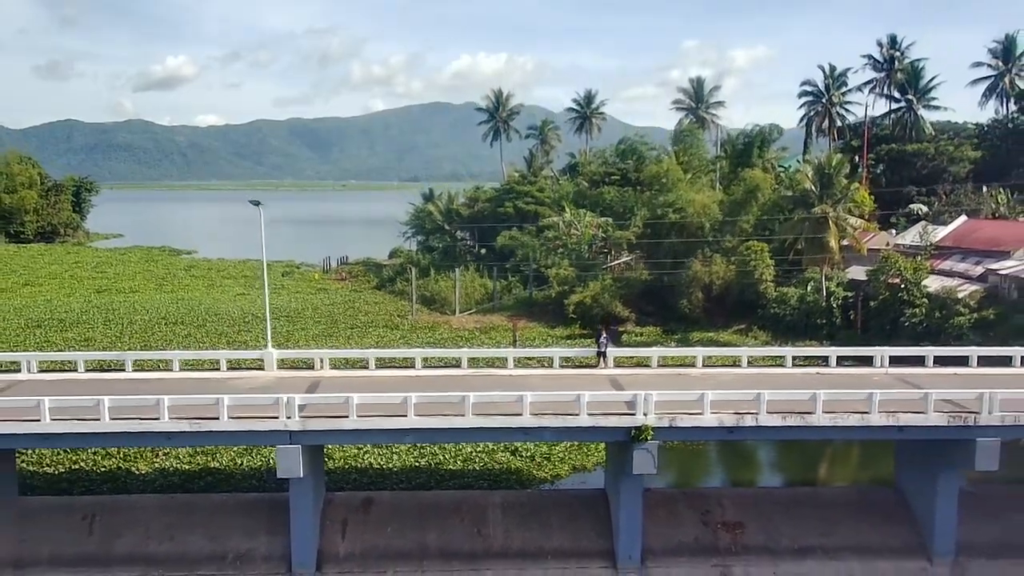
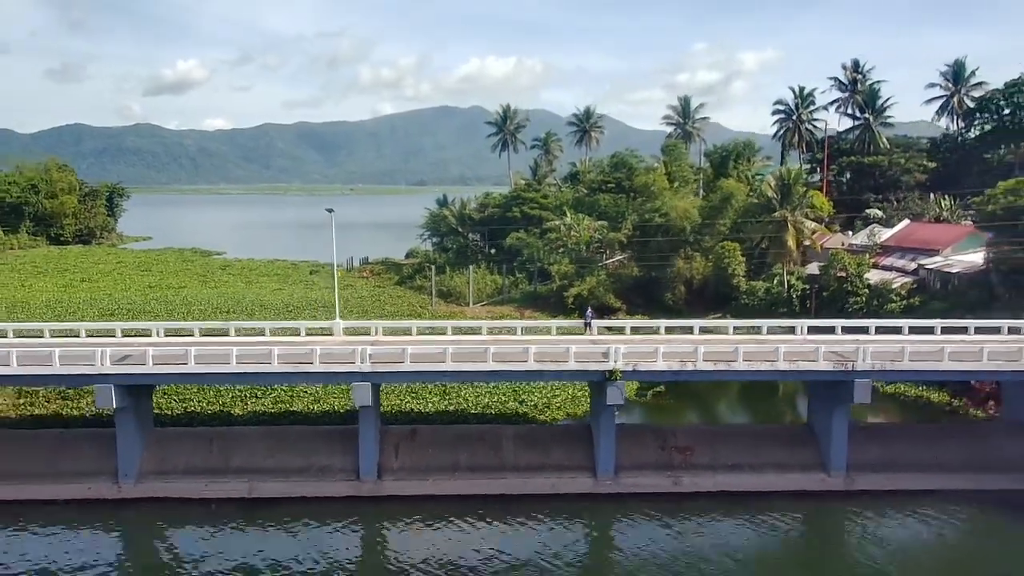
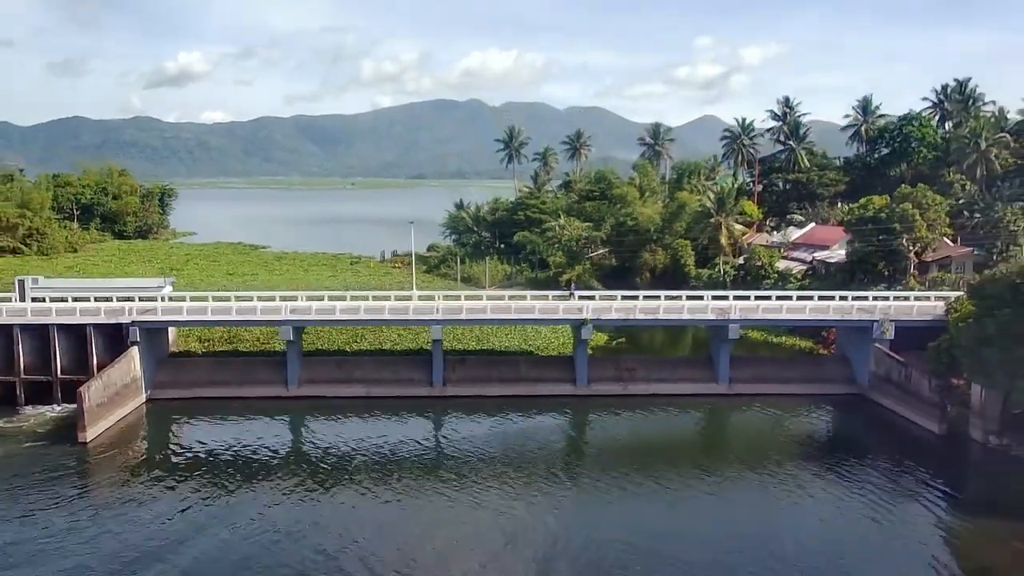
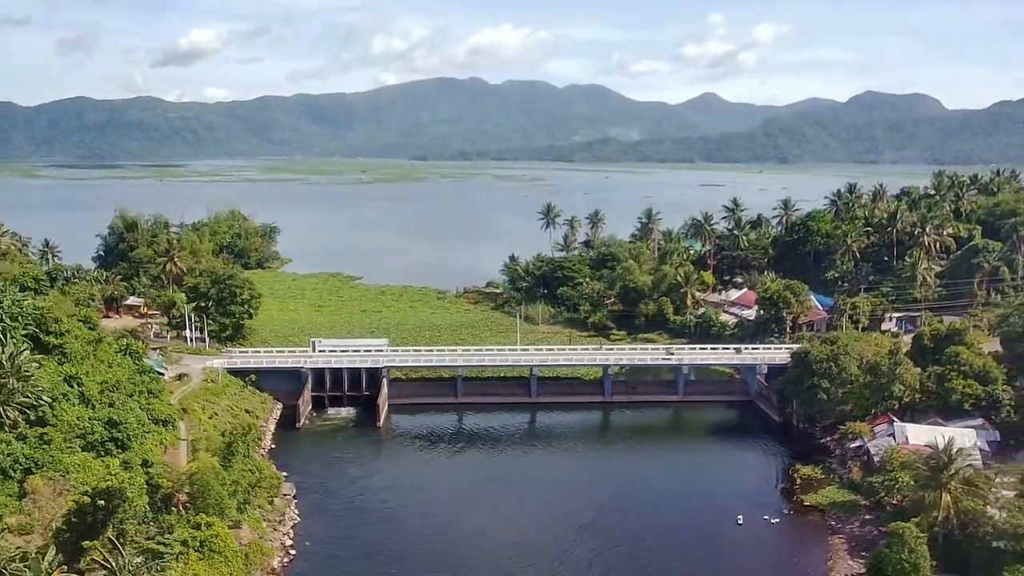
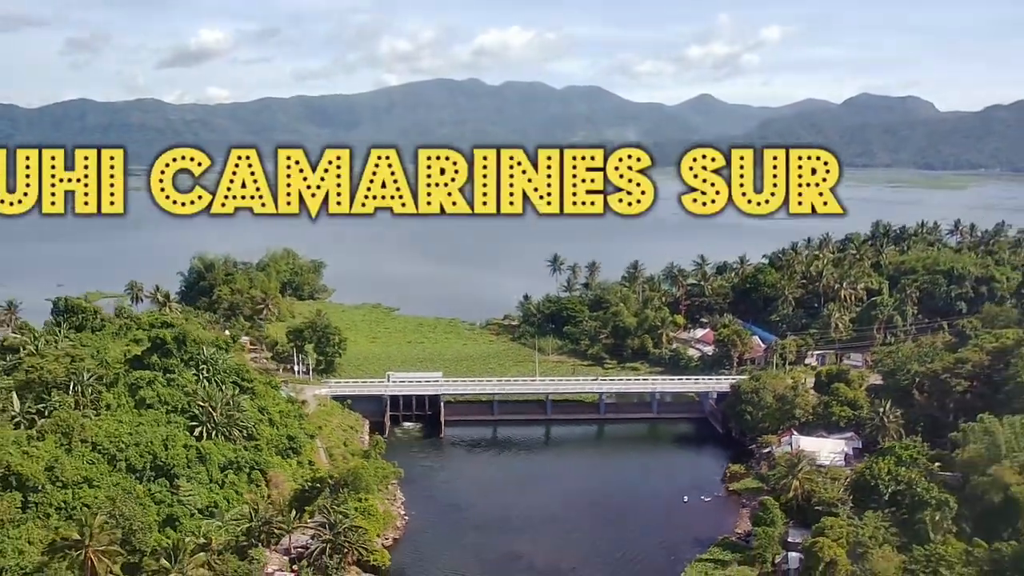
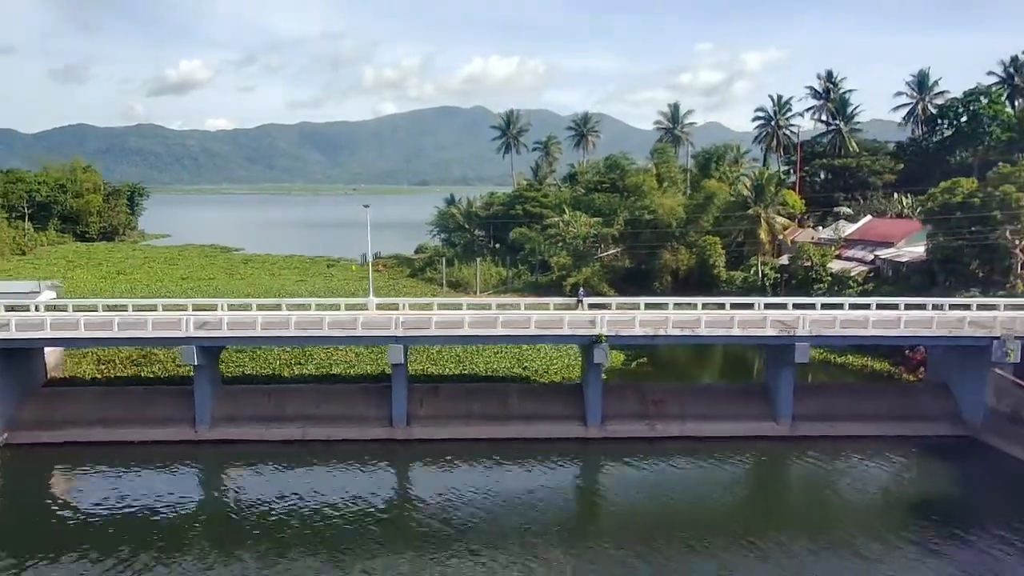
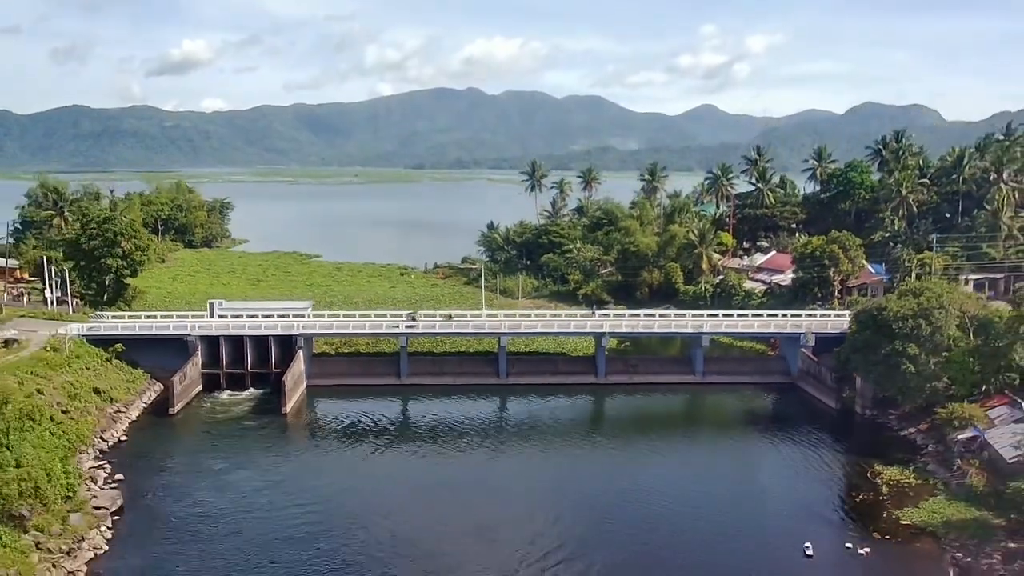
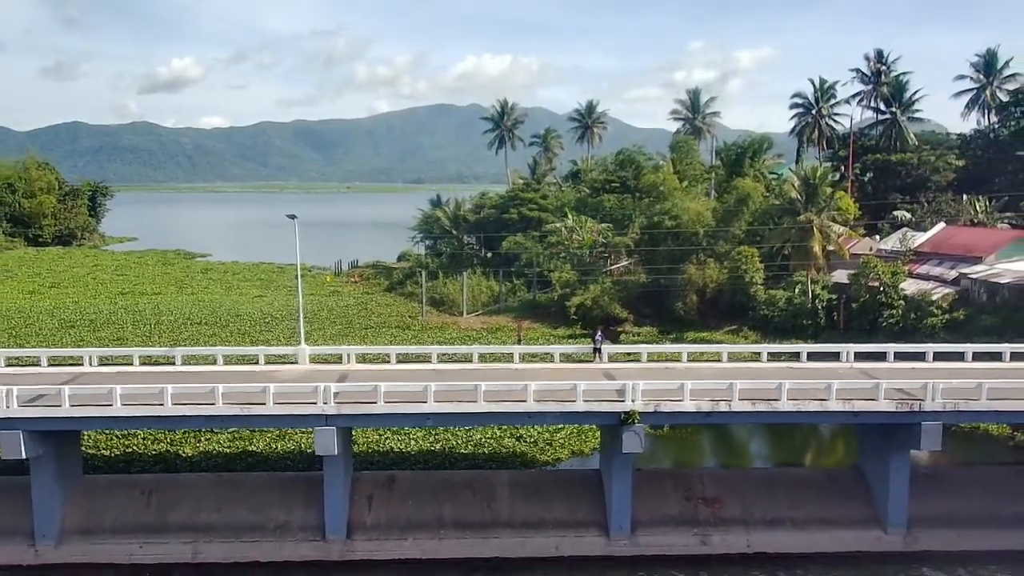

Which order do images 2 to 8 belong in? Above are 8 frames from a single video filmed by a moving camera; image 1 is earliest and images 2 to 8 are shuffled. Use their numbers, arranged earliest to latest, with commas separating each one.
8, 2, 6, 3, 7, 4, 5
